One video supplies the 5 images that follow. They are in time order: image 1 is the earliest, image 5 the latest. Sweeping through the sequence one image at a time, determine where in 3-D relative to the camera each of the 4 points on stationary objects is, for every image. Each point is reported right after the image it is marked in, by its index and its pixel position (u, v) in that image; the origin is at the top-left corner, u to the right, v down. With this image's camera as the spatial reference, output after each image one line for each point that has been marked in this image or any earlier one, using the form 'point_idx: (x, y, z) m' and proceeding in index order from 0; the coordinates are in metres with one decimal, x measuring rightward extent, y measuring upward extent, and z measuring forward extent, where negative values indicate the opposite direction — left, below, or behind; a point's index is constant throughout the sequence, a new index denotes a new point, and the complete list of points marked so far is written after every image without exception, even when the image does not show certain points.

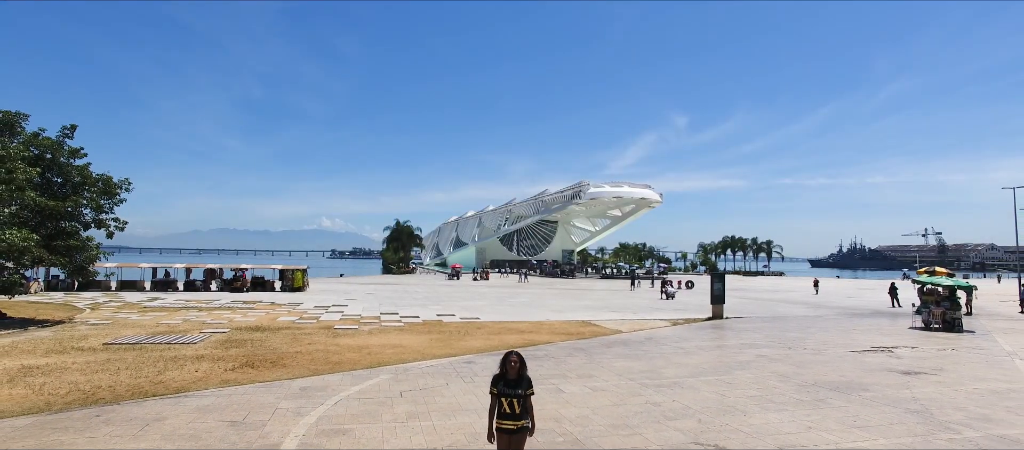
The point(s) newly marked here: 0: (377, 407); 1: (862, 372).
0: (-1.9, -2.5, +7.6) m
1: (+6.5, -2.8, +10.3) m
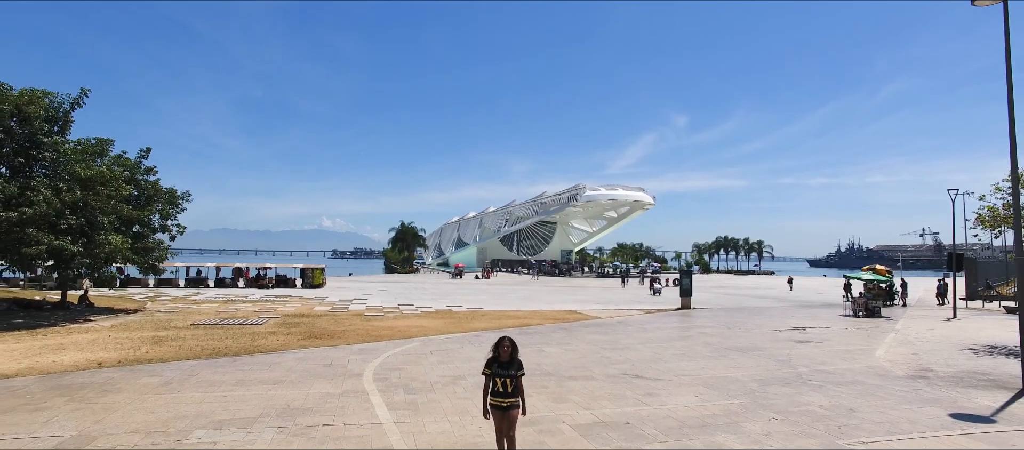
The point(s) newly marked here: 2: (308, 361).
0: (-1.9, -2.7, +11.2) m
1: (+6.4, -2.9, +13.9) m
2: (-4.0, -2.6, +10.7) m
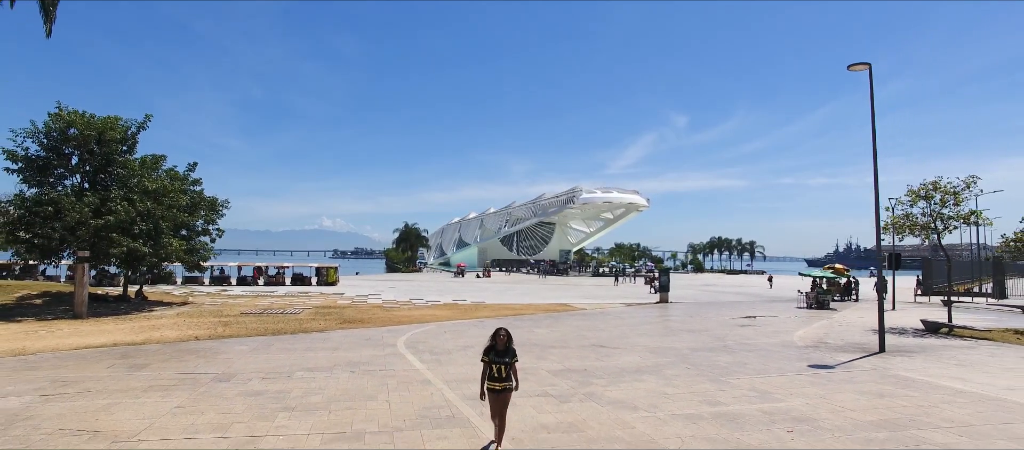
0: (-2.0, -2.9, +14.4) m
1: (+6.4, -3.1, +17.0) m
2: (-4.1, -2.8, +13.8) m
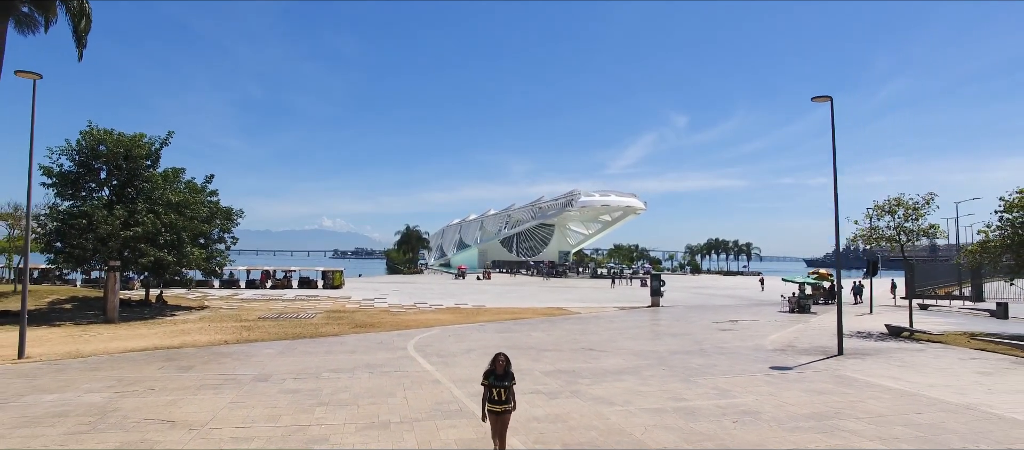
0: (-2.1, -3.3, +15.8) m
1: (+6.3, -3.5, +18.4) m
2: (-4.1, -3.2, +15.3) m
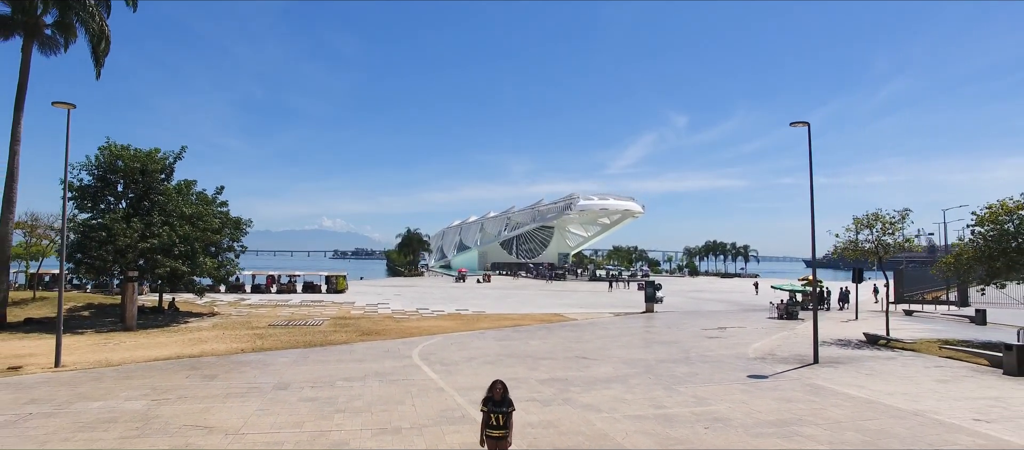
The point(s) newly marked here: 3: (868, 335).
0: (-2.1, -3.7, +16.8) m
1: (+6.3, -4.0, +19.4) m
2: (-4.2, -3.6, +16.2) m
3: (+11.1, -3.4, +17.1) m
